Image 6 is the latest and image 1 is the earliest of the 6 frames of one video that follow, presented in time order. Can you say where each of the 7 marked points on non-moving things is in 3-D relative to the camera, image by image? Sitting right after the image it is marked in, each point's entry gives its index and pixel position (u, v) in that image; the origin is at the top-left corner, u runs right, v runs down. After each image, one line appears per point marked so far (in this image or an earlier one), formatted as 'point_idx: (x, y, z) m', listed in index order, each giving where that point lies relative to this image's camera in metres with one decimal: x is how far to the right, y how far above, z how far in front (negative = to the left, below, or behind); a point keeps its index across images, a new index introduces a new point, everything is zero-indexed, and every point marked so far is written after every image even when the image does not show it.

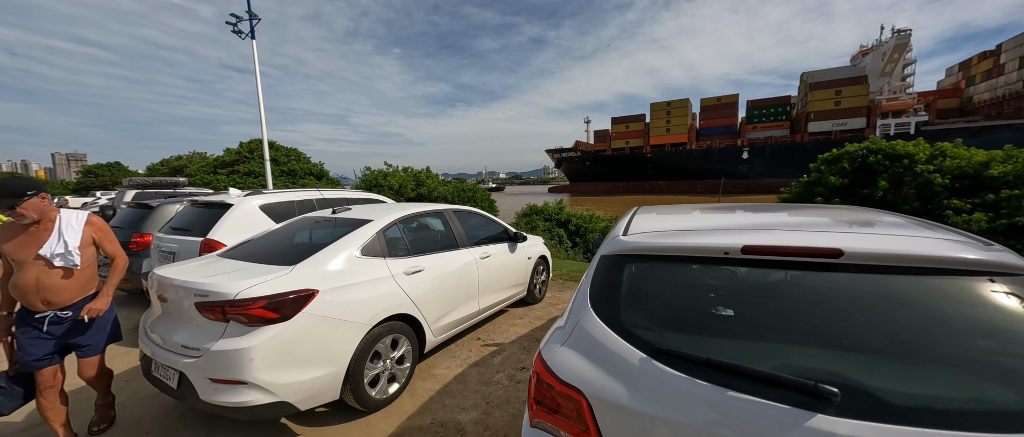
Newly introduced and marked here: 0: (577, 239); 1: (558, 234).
0: (+2.3, -0.6, +13.9) m
1: (+1.6, -0.4, +13.8) m
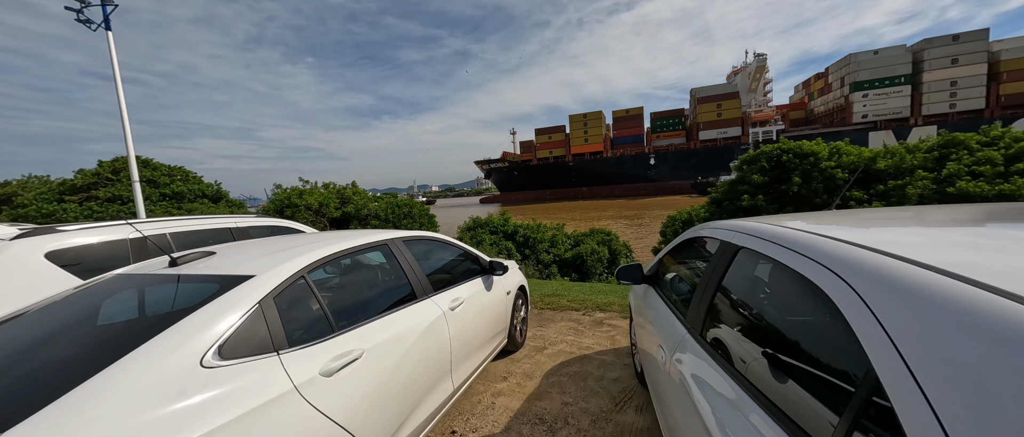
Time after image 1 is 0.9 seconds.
0: (+0.5, -1.0, +12.9) m
1: (-0.2, -0.8, +12.7) m
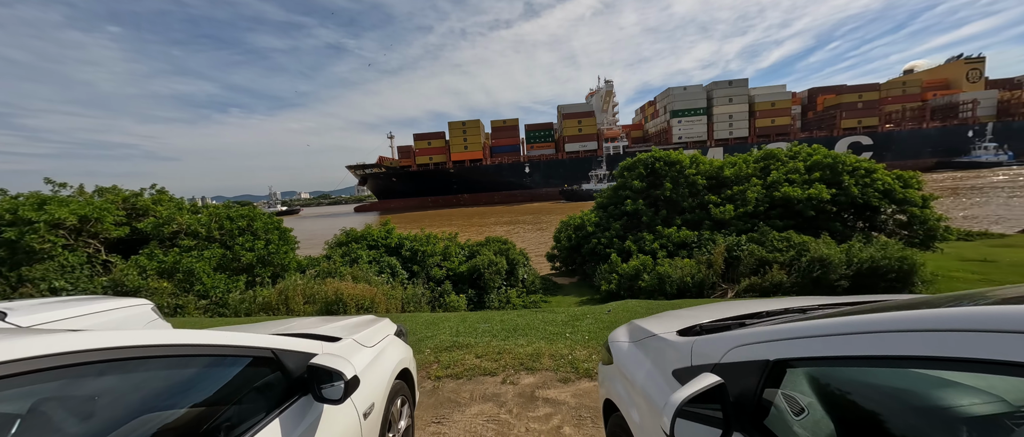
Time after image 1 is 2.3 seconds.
0: (-2.7, -1.3, +10.8) m
1: (-3.3, -1.2, +10.4) m
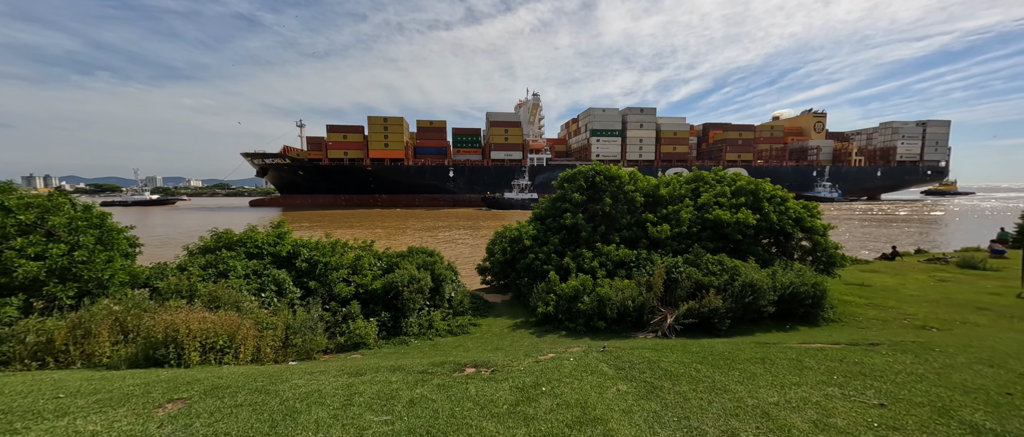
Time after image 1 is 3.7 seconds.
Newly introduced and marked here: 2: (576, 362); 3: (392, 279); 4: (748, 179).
0: (-4.4, -1.4, +8.4) m
1: (-4.9, -1.2, +7.9) m
2: (+0.7, -1.6, +4.3) m
3: (-2.7, -1.4, +8.8) m
4: (+7.5, +1.2, +12.5) m
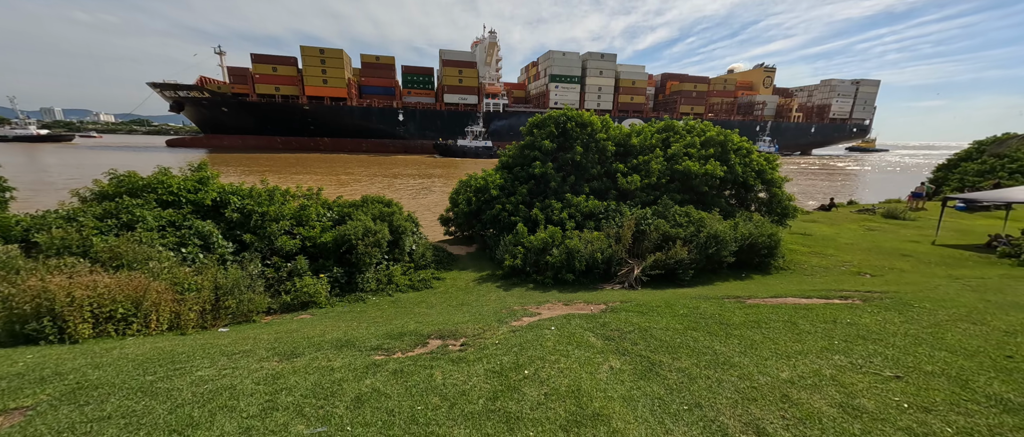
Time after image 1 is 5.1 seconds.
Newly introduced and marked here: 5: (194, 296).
0: (-5.0, -0.3, +7.3) m
1: (-5.5, -0.2, +6.7) m
2: (+0.5, -1.1, +3.8) m
3: (-3.4, -0.3, +7.8) m
4: (+6.5, +2.8, +12.1) m
5: (-4.4, -1.1, +5.4) m
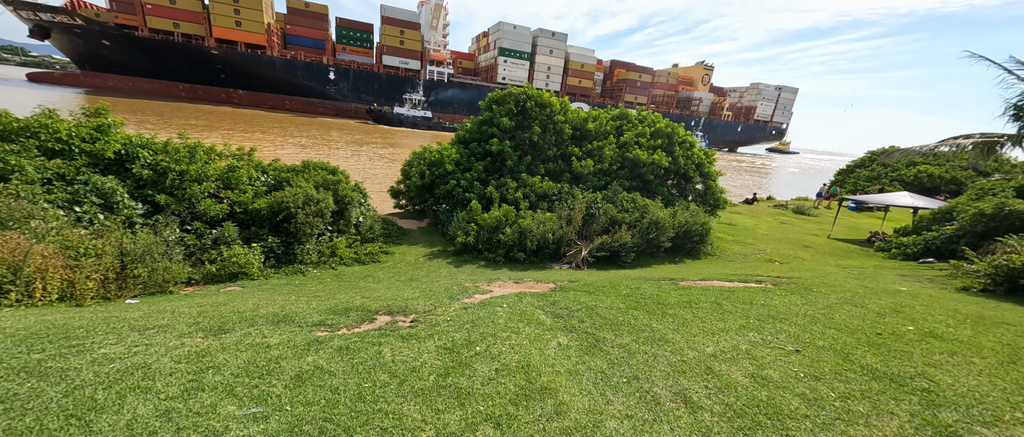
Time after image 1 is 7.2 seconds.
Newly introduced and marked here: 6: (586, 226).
0: (-5.9, +0.3, +6.5) m
1: (-6.3, +0.4, +5.8) m
2: (0.0, -0.9, +3.8) m
3: (-4.3, +0.4, +7.2) m
4: (+5.0, +3.2, +12.7) m
5: (-5.1, -0.5, +4.8) m
6: (+1.9, -0.2, +10.2) m
